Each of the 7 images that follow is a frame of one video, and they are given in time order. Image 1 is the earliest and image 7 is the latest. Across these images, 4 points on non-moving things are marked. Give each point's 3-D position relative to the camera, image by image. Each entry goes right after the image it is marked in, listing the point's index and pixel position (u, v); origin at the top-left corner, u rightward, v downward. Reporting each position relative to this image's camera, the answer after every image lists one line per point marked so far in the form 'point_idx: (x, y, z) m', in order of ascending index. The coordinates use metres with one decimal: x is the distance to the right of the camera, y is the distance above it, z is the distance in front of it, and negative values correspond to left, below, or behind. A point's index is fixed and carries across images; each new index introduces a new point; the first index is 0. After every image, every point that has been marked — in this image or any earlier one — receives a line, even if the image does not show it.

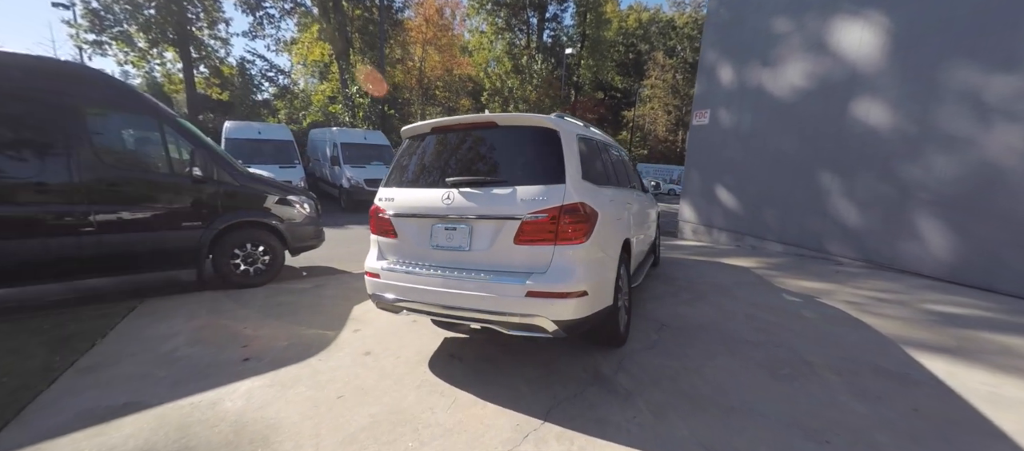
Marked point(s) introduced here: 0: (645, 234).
0: (+1.8, -0.1, +5.2) m
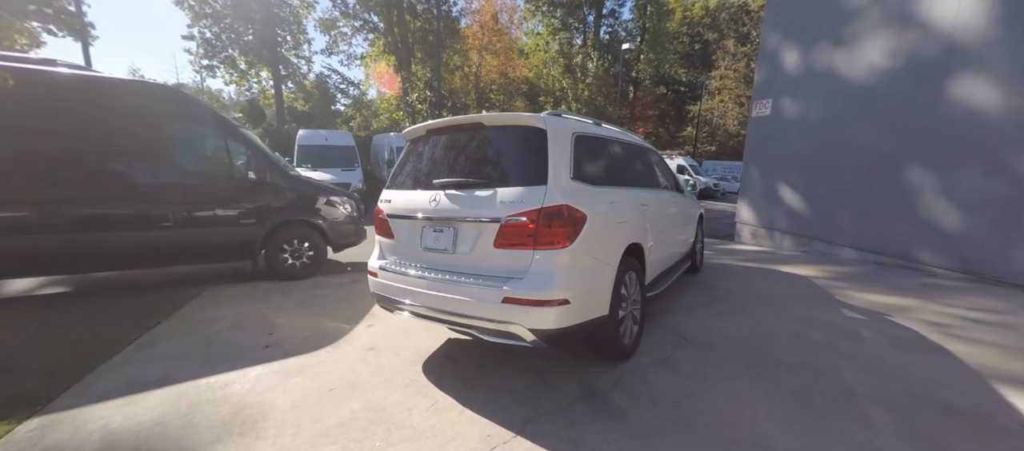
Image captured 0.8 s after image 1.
0: (+2.1, -0.1, +4.8) m
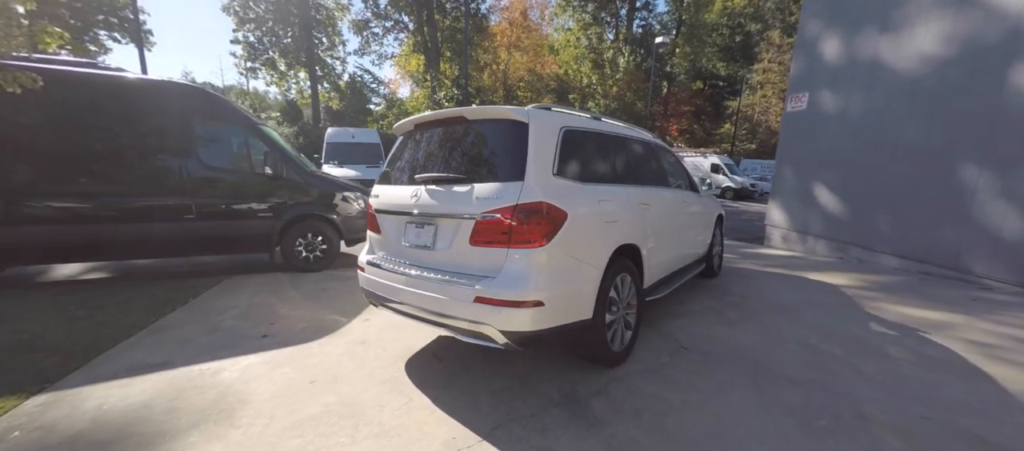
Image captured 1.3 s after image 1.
0: (+2.1, -0.1, +4.5) m
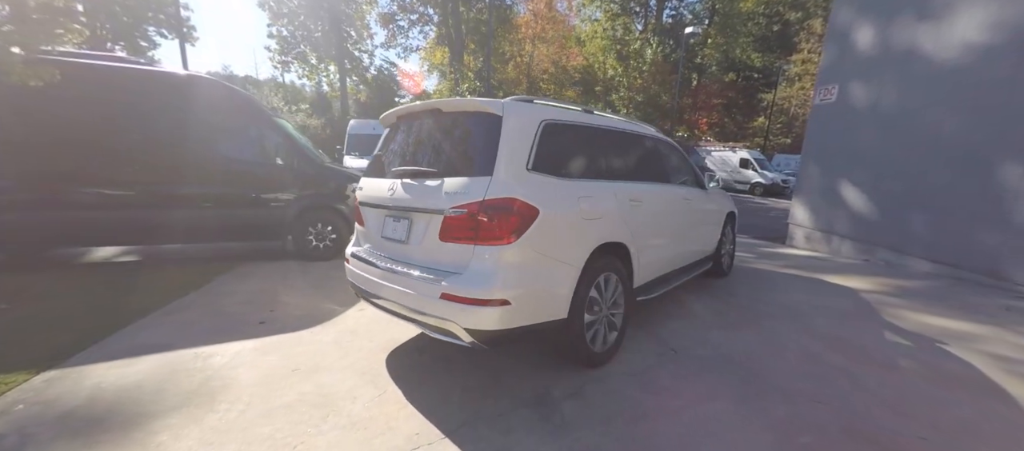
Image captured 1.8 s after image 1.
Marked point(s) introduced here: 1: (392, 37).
0: (+2.1, -0.1, +4.4) m
1: (-5.6, +8.7, +18.3) m
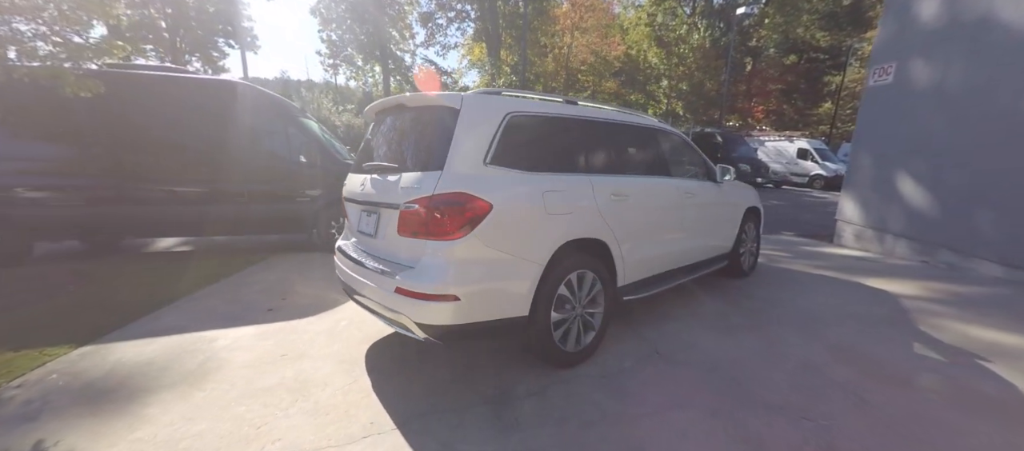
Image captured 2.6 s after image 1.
0: (+2.1, -0.1, +4.1) m
1: (-3.8, +9.0, +18.7) m
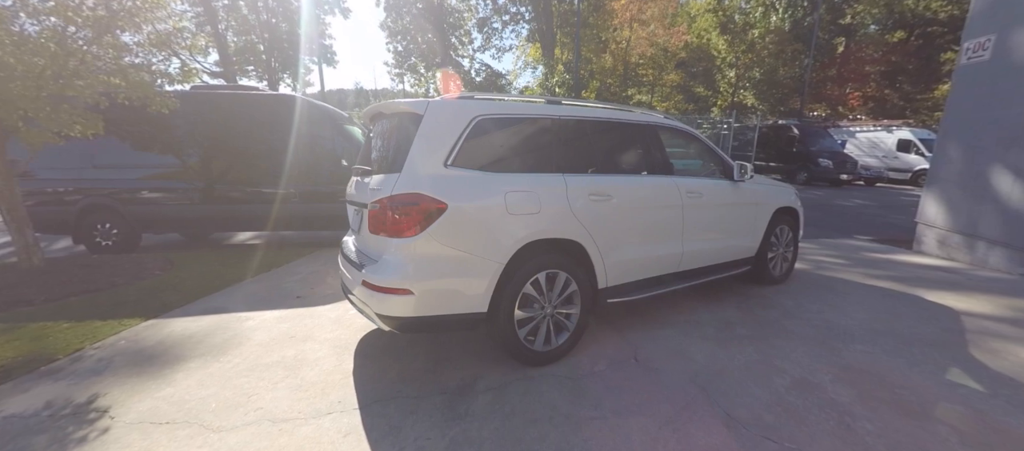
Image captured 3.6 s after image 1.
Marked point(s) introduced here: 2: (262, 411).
0: (+2.1, -0.1, +3.8) m
1: (-1.1, +9.1, +19.2) m
2: (-1.5, -1.1, +2.4) m
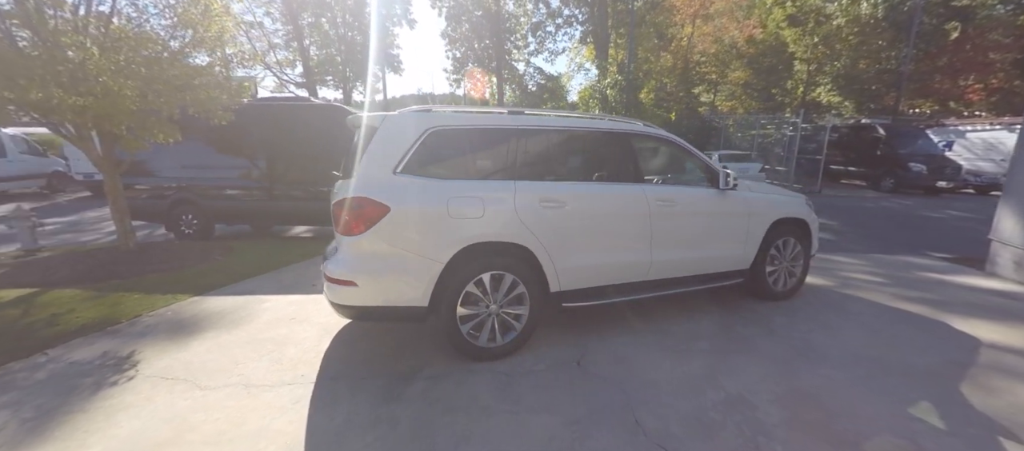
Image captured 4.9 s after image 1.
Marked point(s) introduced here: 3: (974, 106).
0: (+1.8, -0.2, +3.6) m
1: (+1.7, +9.0, +19.3) m
2: (-1.9, -1.1, +2.8) m
3: (+22.3, +5.8, +18.9) m
